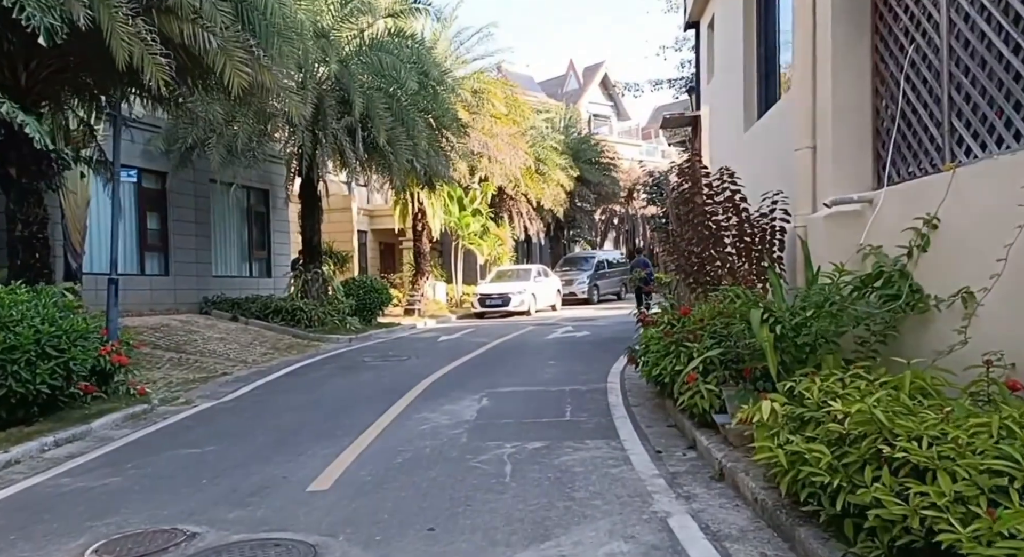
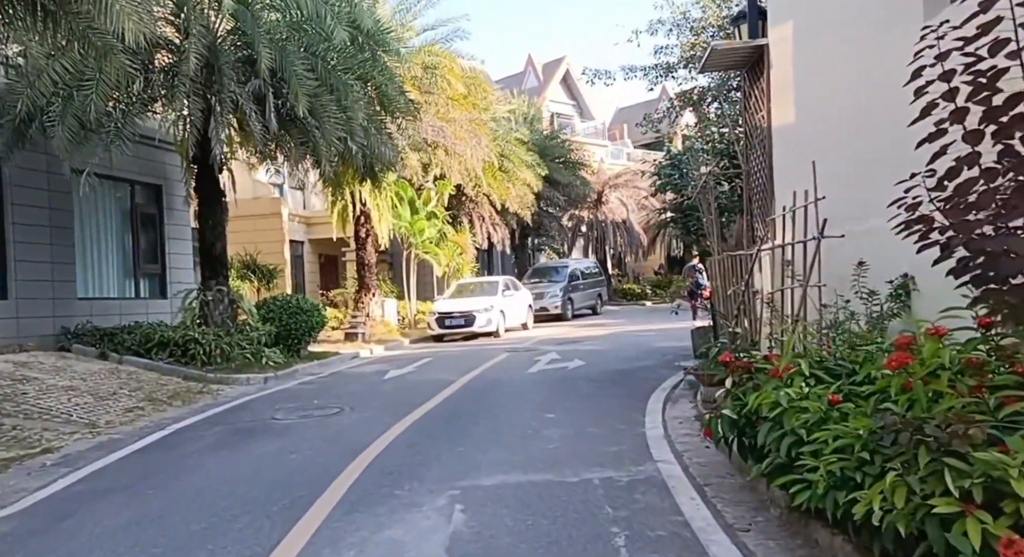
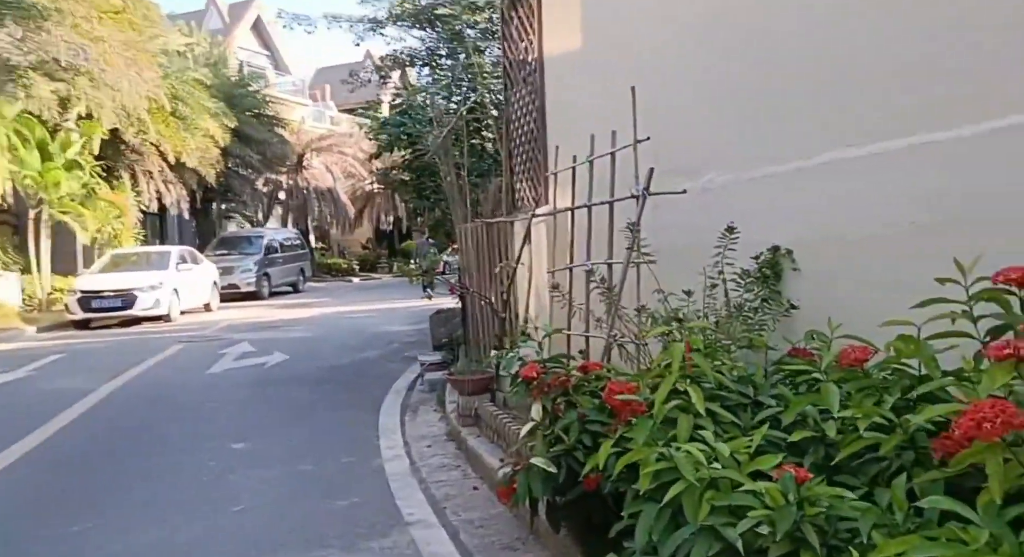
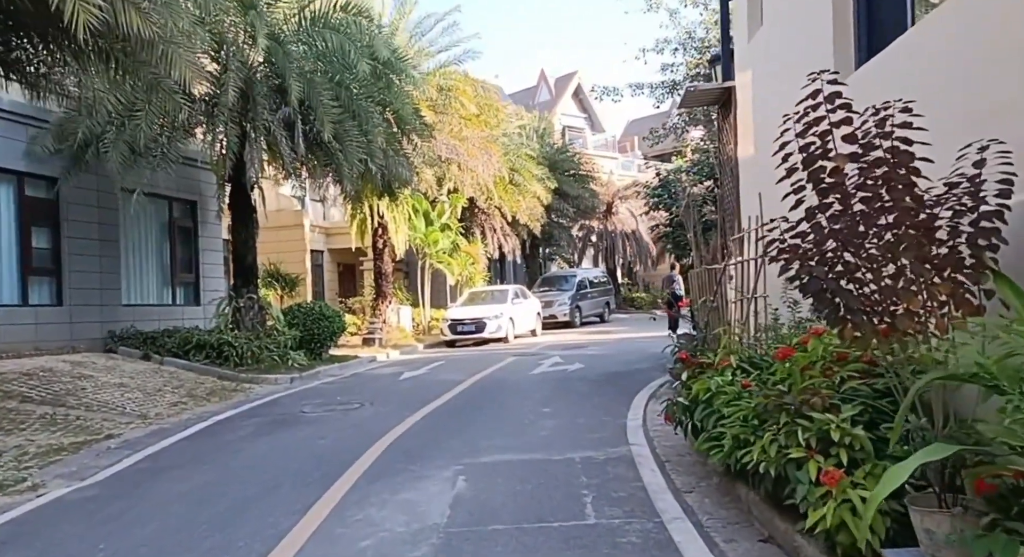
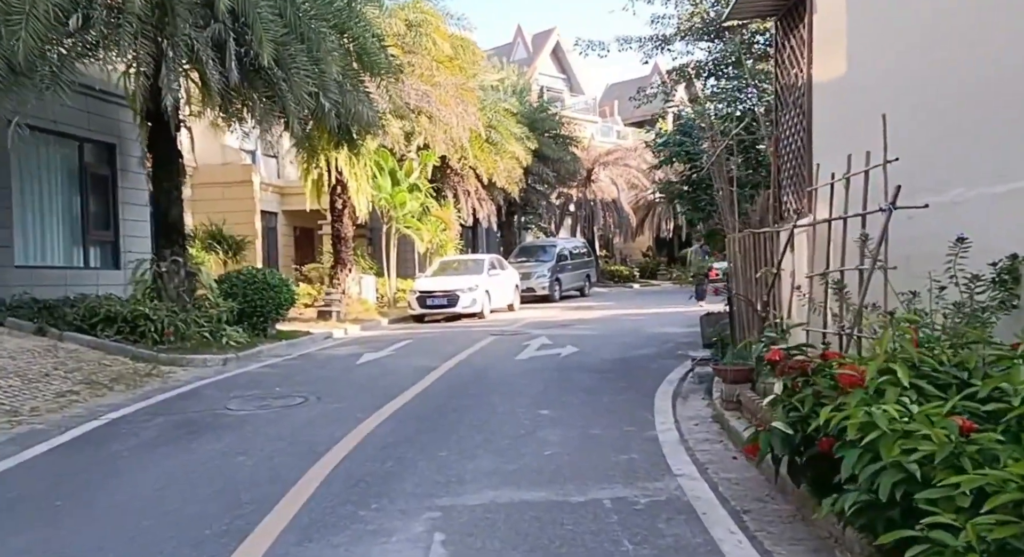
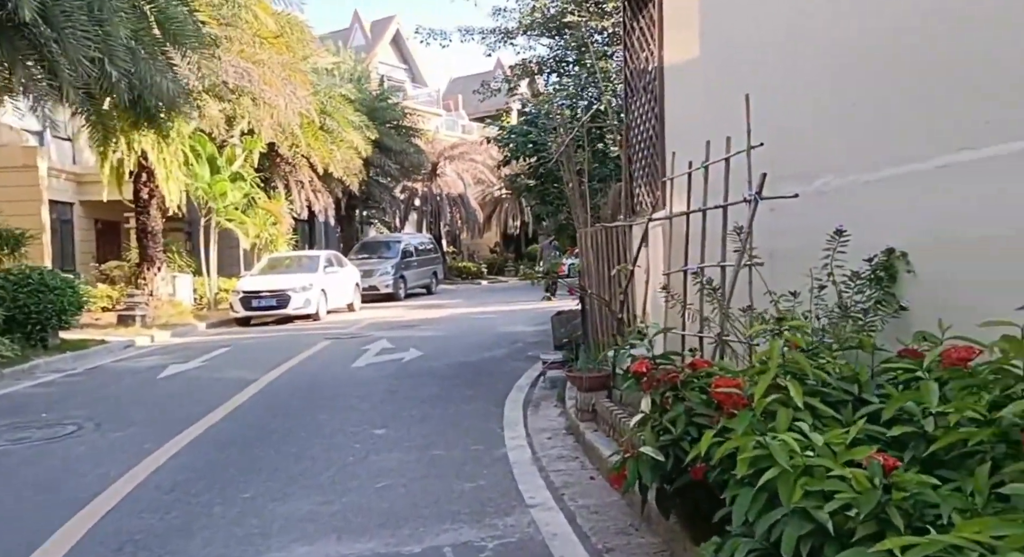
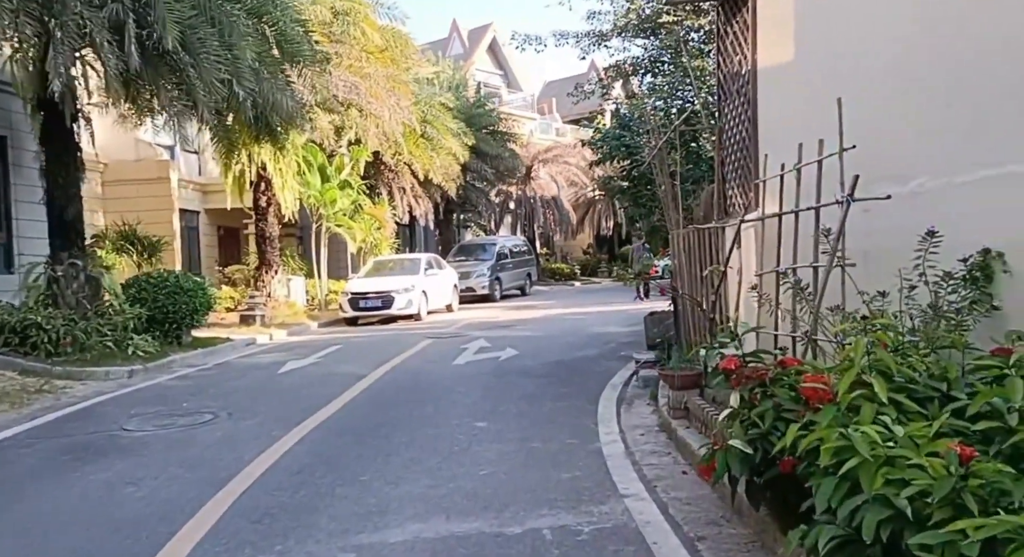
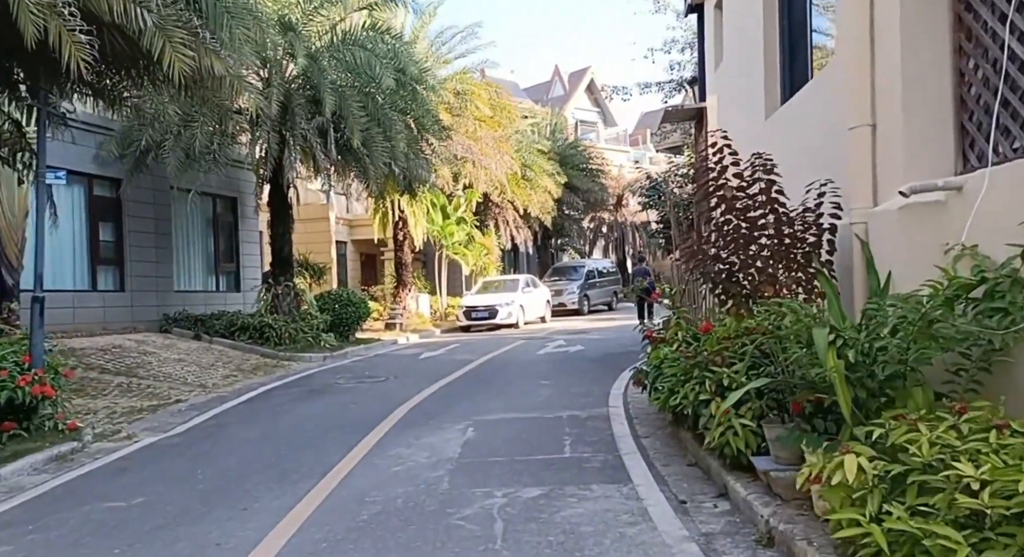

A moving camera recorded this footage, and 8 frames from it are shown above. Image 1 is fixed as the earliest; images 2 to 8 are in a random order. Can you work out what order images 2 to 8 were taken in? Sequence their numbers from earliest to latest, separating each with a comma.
8, 4, 2, 5, 7, 6, 3
